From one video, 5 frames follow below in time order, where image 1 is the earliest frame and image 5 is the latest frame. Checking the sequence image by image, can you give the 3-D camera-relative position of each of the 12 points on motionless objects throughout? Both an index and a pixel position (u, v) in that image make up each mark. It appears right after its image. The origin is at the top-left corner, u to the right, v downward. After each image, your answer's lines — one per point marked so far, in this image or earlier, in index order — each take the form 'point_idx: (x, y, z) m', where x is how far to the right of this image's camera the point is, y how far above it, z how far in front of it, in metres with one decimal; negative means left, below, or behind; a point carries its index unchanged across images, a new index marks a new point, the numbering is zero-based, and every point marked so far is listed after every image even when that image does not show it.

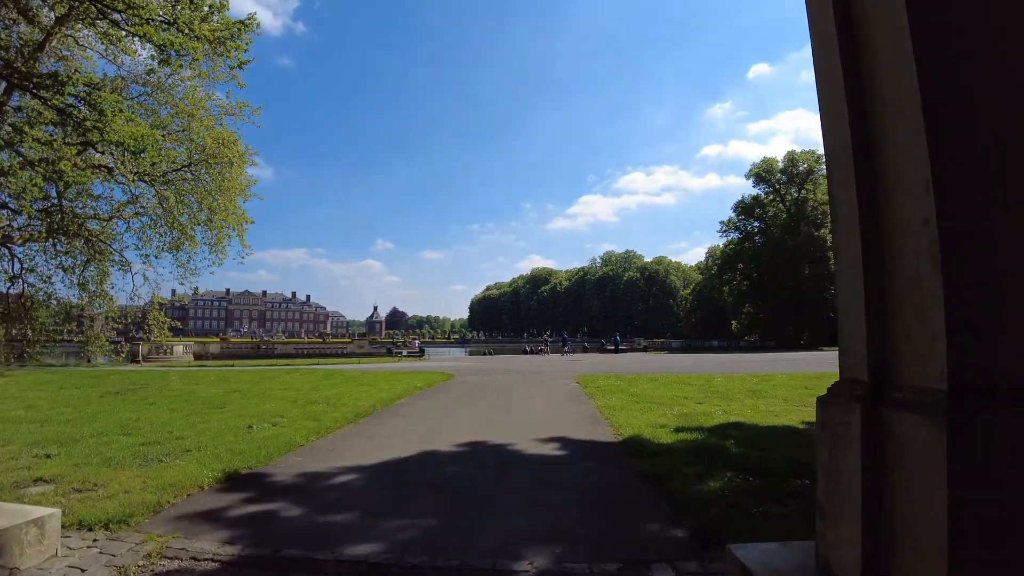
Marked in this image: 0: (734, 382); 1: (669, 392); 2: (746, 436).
0: (+6.0, -2.6, +16.5) m
1: (+3.6, -2.4, +14.0) m
2: (+3.5, -2.2, +8.9) m
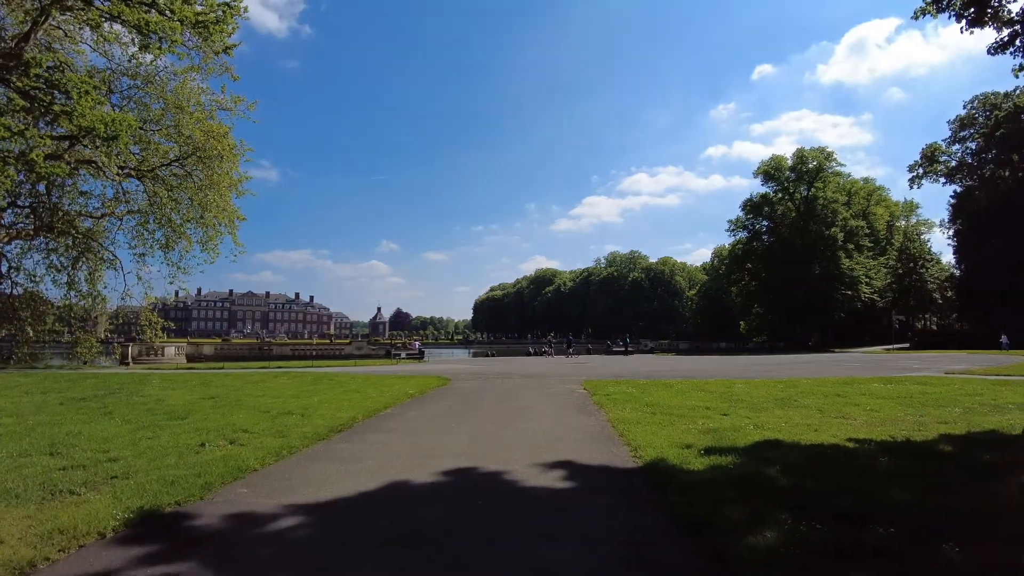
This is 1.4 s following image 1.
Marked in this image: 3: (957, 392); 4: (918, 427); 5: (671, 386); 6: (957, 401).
0: (+6.0, -2.5, +15.0) m
1: (+3.6, -2.3, +12.5) m
2: (+3.4, -2.1, +7.4) m
3: (+10.5, -2.5, +14.3) m
4: (+6.8, -2.3, +10.1) m
5: (+3.9, -2.4, +15.0) m
6: (+9.5, -2.4, +12.9) m
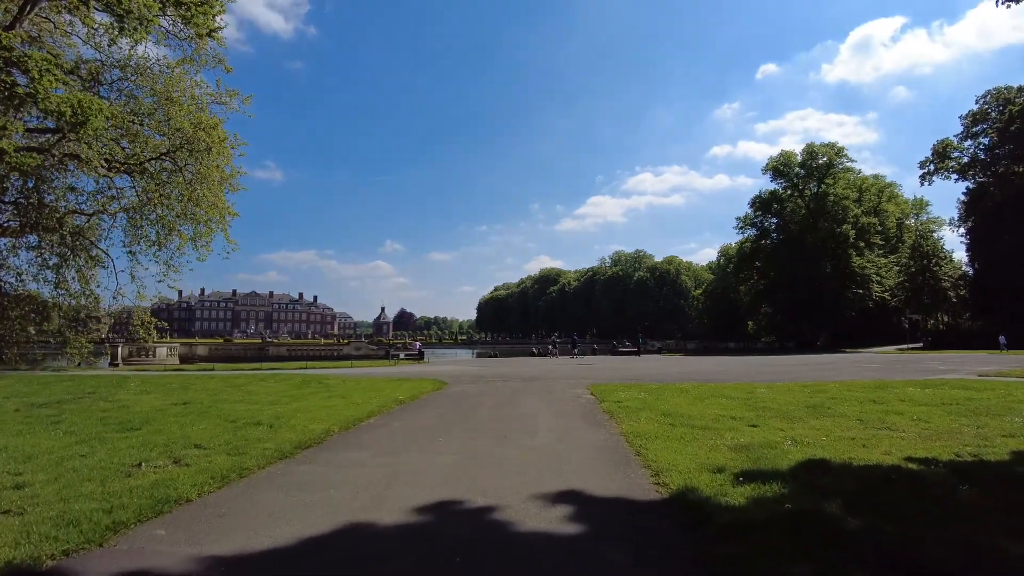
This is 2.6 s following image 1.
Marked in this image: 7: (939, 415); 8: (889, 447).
0: (+6.0, -2.4, +13.6) m
1: (+3.6, -2.2, +11.1) m
2: (+3.4, -2.0, +6.0) m
3: (+10.5, -2.3, +12.9) m
4: (+6.7, -2.2, +8.7) m
5: (+3.9, -2.3, +13.6) m
6: (+9.5, -2.3, +11.5) m
7: (+7.5, -2.2, +10.7) m
8: (+5.1, -2.2, +8.3) m
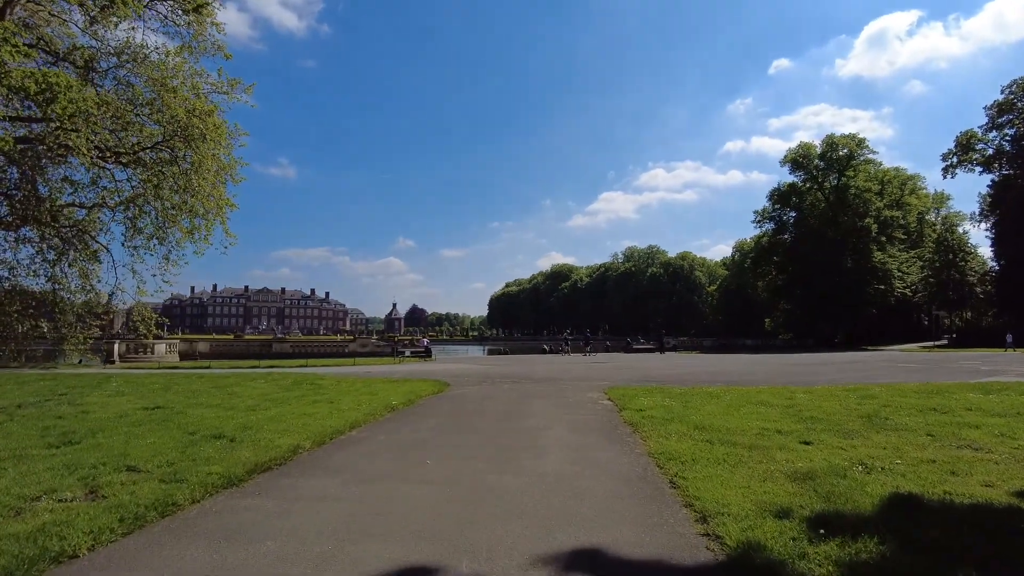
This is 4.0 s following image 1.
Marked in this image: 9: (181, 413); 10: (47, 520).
0: (+6.2, -2.2, +11.9) m
1: (+3.7, -2.1, +9.4) m
2: (+3.3, -1.8, +4.4) m
3: (+10.6, -2.2, +11.1) m
4: (+6.8, -2.0, +7.0) m
5: (+4.1, -2.2, +11.9) m
6: (+9.6, -2.1, +9.8) m
7: (+7.6, -2.1, +9.0) m
8: (+5.2, -2.0, +6.6) m
9: (-6.2, -2.3, +11.3) m
10: (-3.8, -1.9, +4.9) m
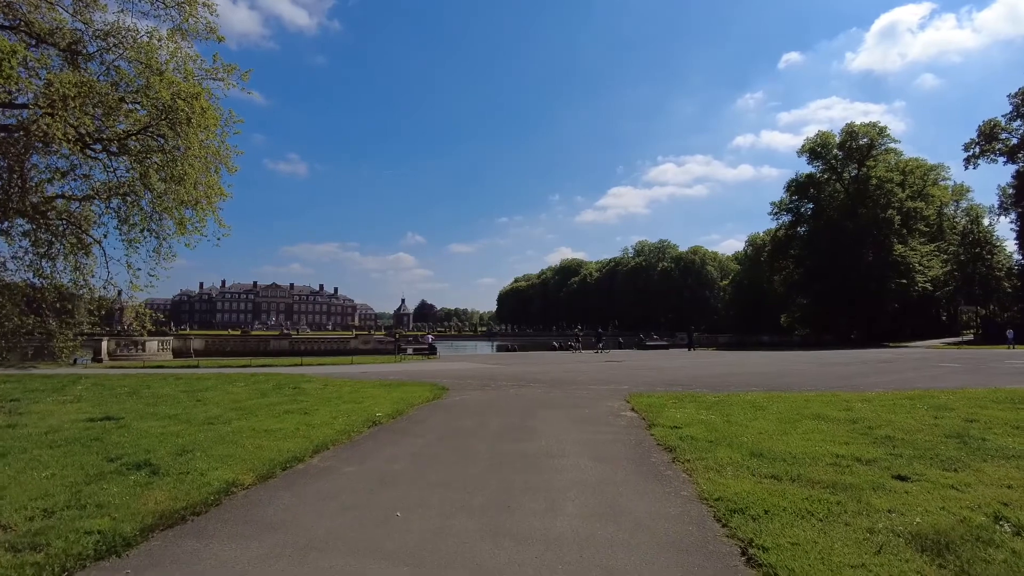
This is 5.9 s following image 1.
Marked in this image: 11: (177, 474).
0: (+6.2, -2.1, +9.9) m
1: (+3.7, -1.9, +7.5) m
2: (+3.3, -1.7, +2.5) m
3: (+10.7, -2.0, +9.1) m
4: (+6.8, -1.9, +5.0) m
5: (+4.2, -2.0, +10.0) m
6: (+9.6, -2.0, +7.7) m
7: (+7.7, -2.0, +7.0) m
8: (+5.2, -1.9, +4.6) m
9: (-6.1, -2.2, +9.5) m
10: (-3.8, -1.8, +3.1) m
11: (-3.5, -1.9, +6.5) m
